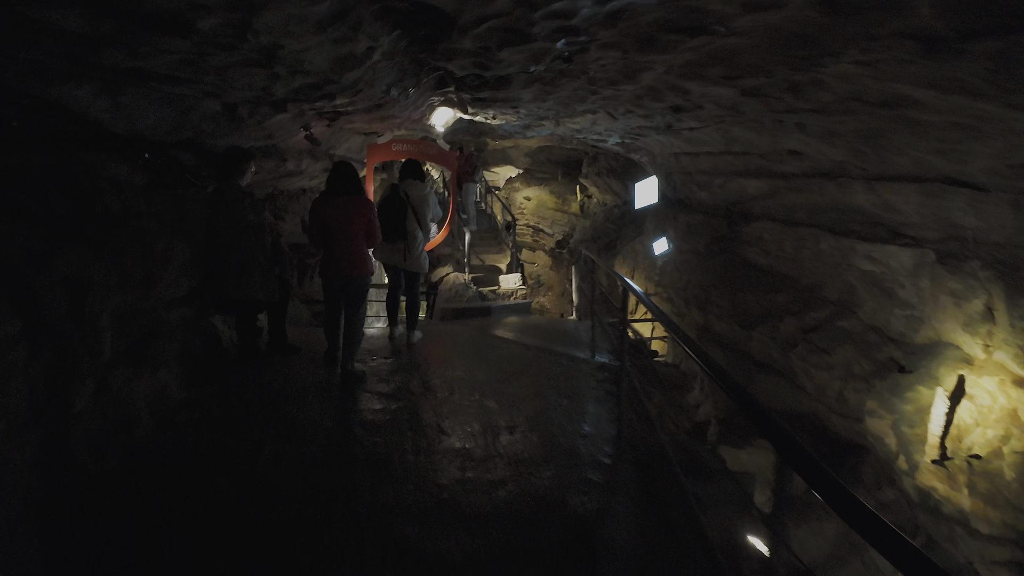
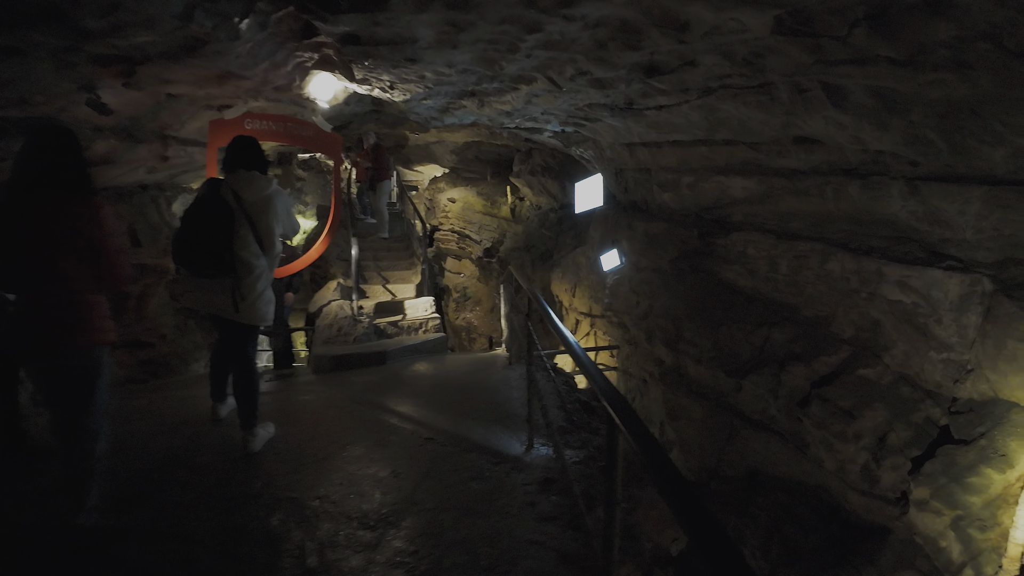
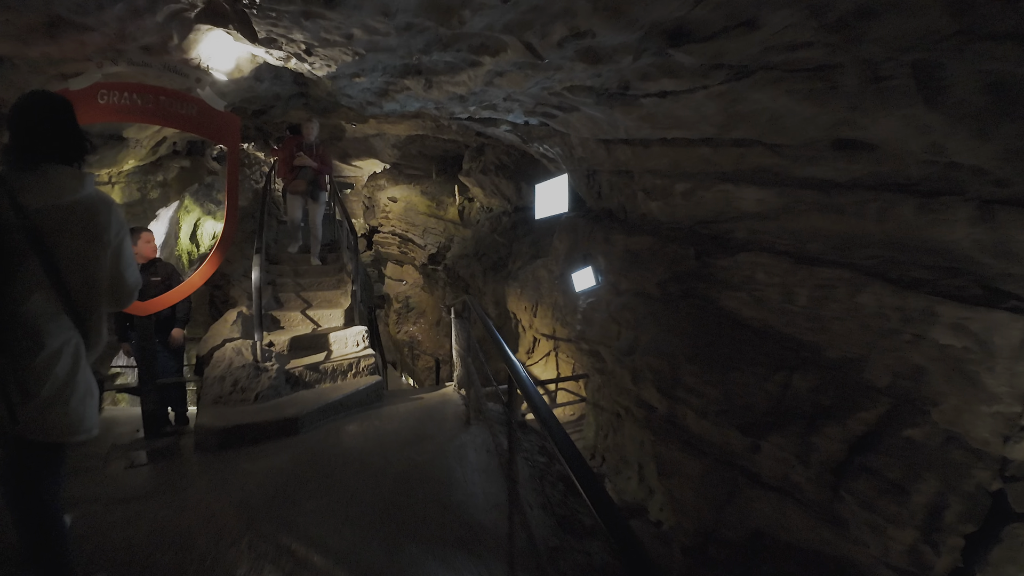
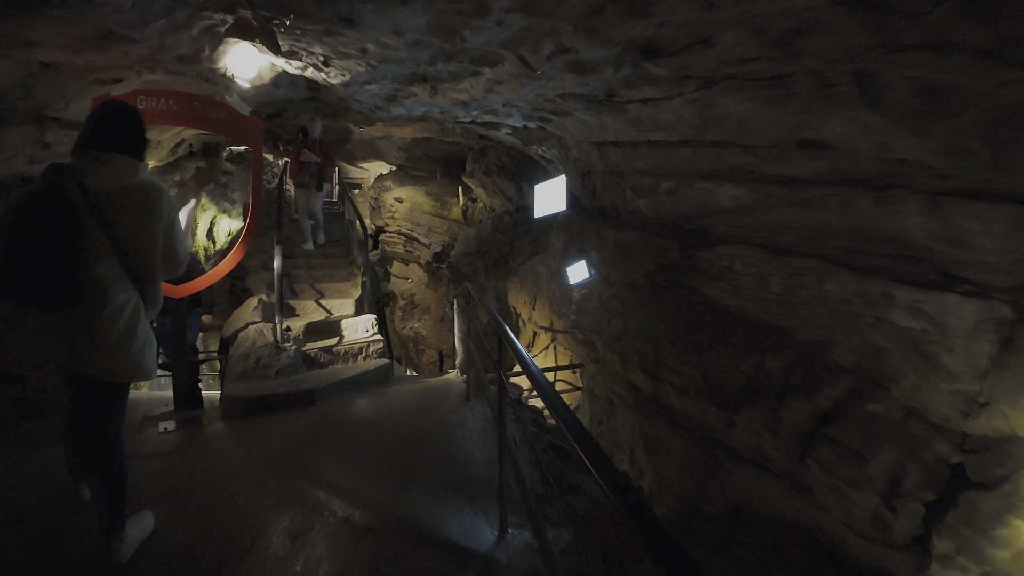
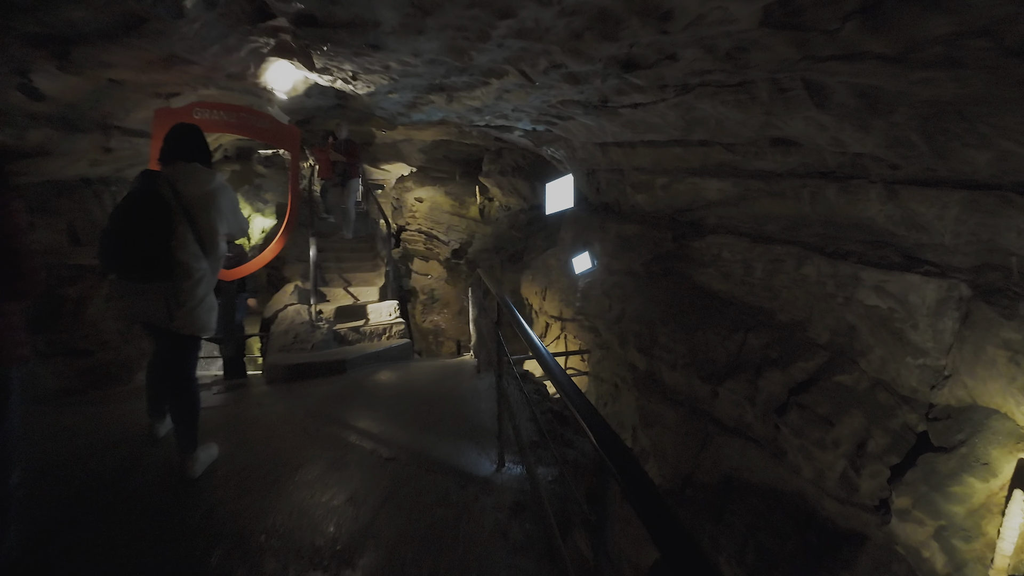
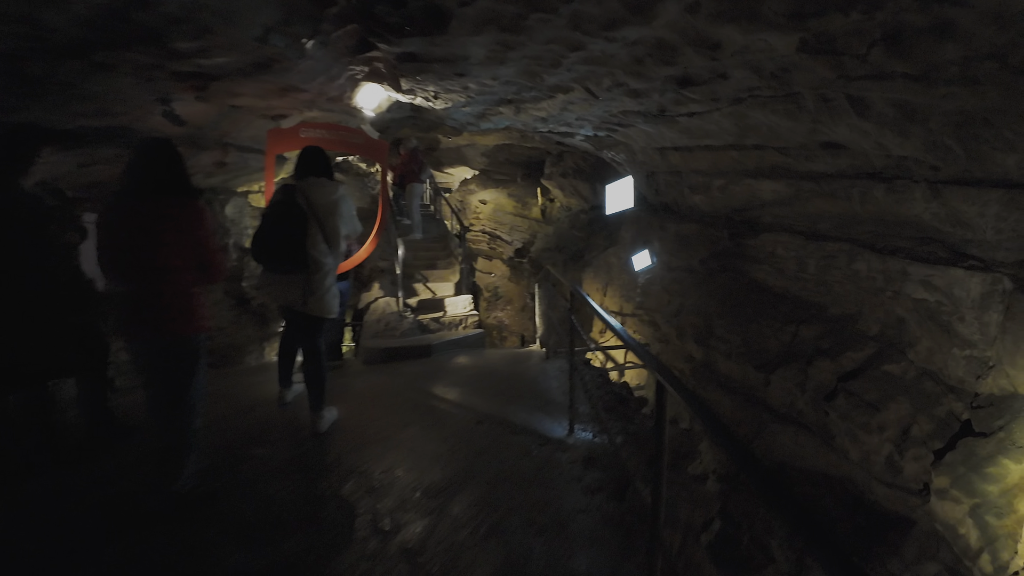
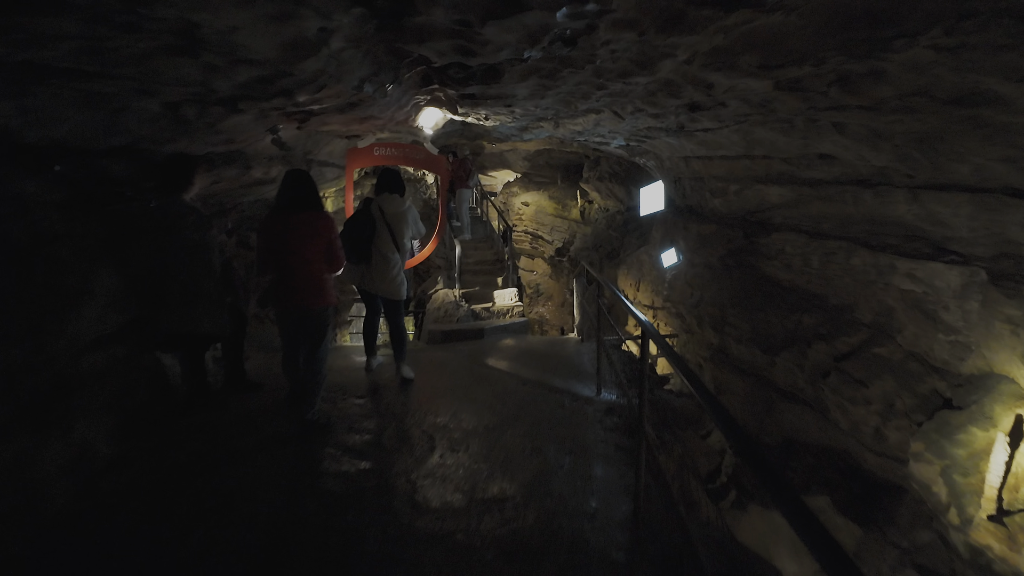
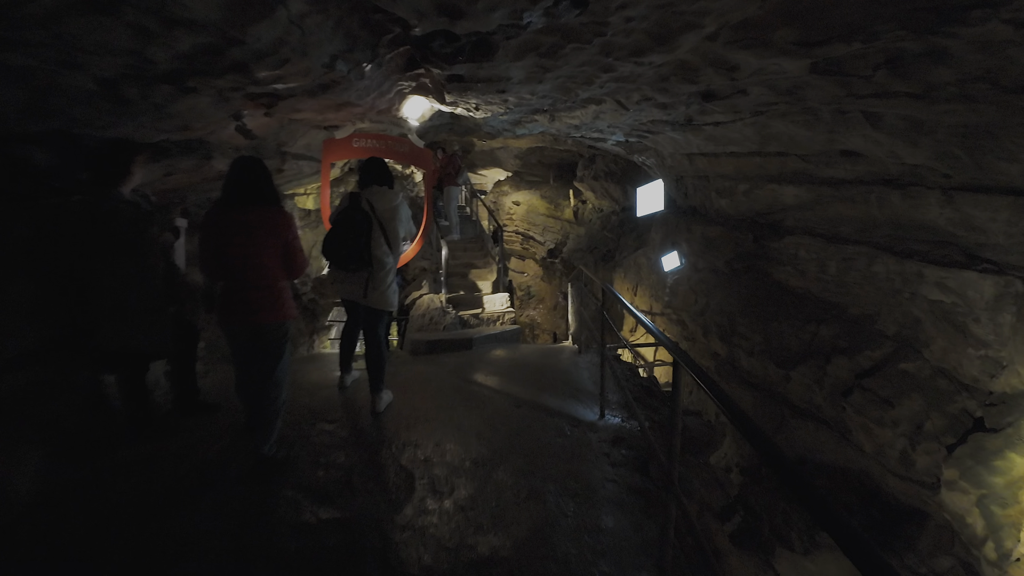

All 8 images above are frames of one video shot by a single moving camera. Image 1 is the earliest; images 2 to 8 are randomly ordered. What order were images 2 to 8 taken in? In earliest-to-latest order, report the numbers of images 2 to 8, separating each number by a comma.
7, 8, 6, 2, 5, 4, 3
